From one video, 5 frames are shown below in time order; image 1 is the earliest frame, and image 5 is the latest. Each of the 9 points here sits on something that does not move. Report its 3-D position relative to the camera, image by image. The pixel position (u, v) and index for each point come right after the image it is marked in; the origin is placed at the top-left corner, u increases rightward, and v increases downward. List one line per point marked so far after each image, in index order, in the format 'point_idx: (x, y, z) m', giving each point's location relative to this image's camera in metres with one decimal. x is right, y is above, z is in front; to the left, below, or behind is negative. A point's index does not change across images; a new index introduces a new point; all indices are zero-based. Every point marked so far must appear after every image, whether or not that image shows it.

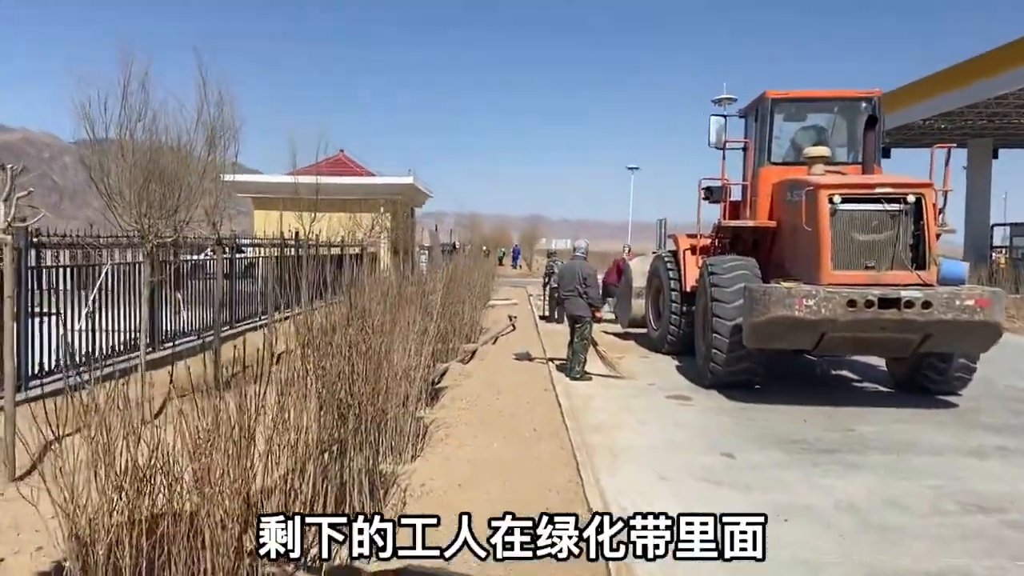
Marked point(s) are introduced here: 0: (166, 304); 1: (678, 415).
0: (-3.7, -0.2, +9.2) m
1: (+1.5, -1.1, +7.3) m
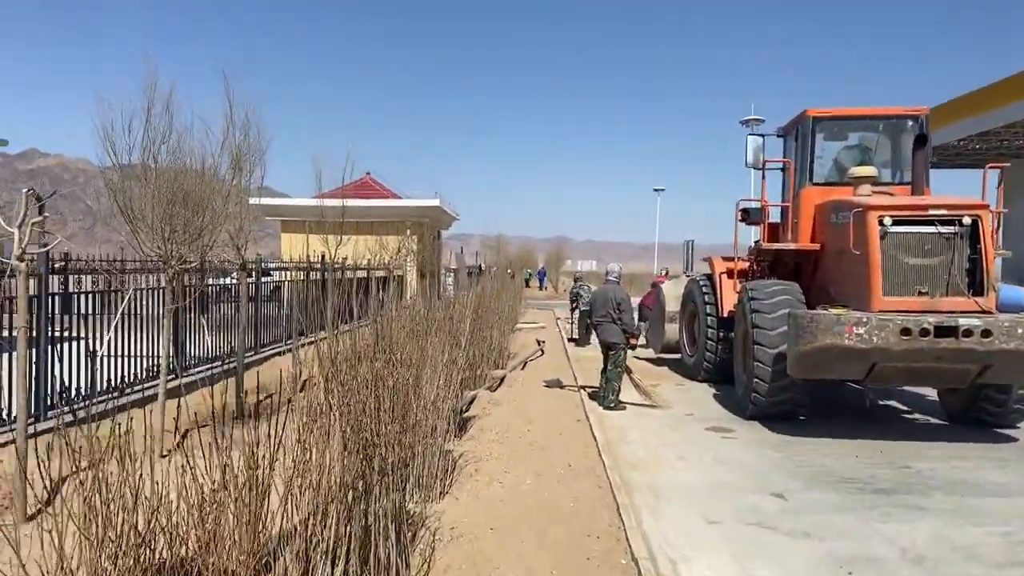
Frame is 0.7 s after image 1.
0: (-3.4, -0.4, +9.0) m
1: (+1.7, -1.3, +7.0) m
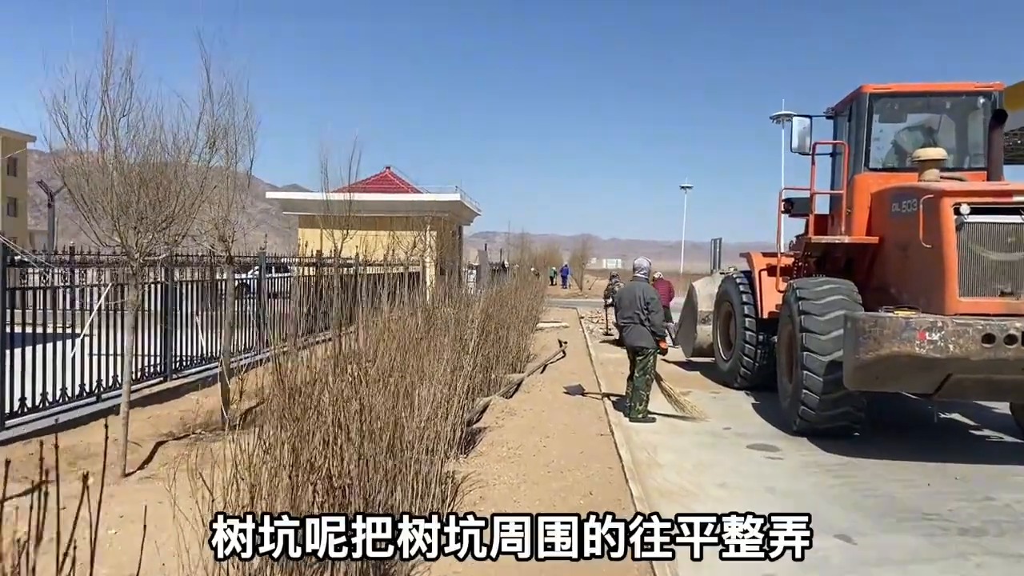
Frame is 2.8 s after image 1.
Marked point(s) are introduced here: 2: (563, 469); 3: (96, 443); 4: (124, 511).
0: (-3.2, -0.4, +8.2) m
1: (+1.8, -1.3, +6.0) m
2: (+0.4, -1.3, +6.1) m
3: (-3.1, -1.2, +6.3) m
4: (-2.1, -1.2, +4.7) m
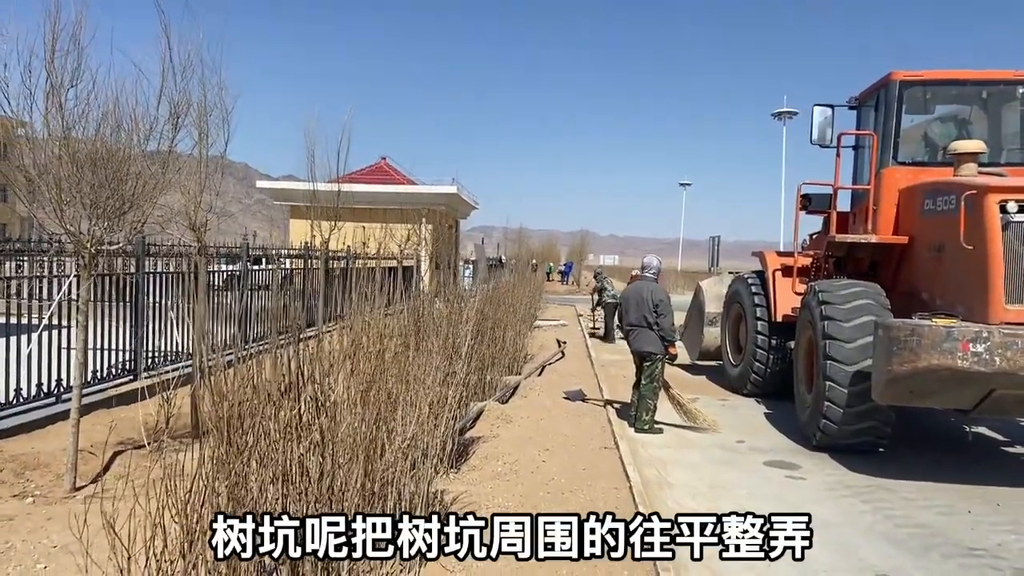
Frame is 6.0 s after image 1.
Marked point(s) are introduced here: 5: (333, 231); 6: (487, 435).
0: (-3.3, -0.3, +7.6) m
1: (+1.8, -1.4, +5.4) m
2: (+0.3, -1.3, +5.5) m
3: (-3.2, -1.1, +5.7) m
4: (-2.2, -1.2, +4.1) m
5: (-2.6, +0.8, +12.2) m
6: (-0.2, -1.2, +7.0) m
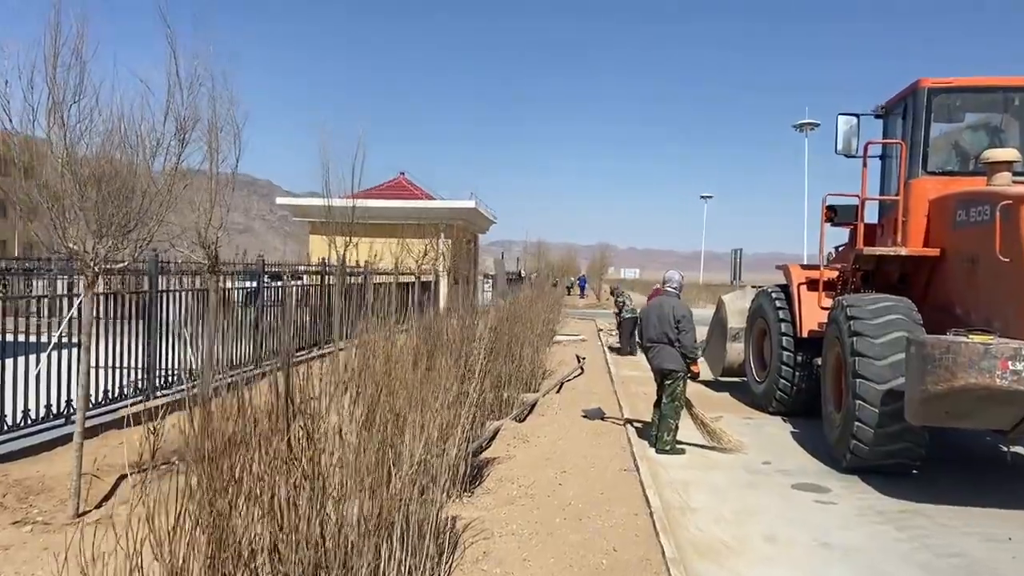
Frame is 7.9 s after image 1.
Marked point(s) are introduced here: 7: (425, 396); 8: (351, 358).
0: (-3.1, -0.5, +7.5) m
1: (+1.9, -1.5, +5.1) m
2: (+0.4, -1.4, +5.2) m
3: (-3.1, -1.2, +5.6) m
4: (-2.1, -1.3, +3.9) m
5: (-2.4, +0.6, +12.1) m
6: (-0.1, -1.4, +6.8) m
7: (-0.5, -0.7, +5.0) m
8: (-0.8, -0.4, +4.3) m
